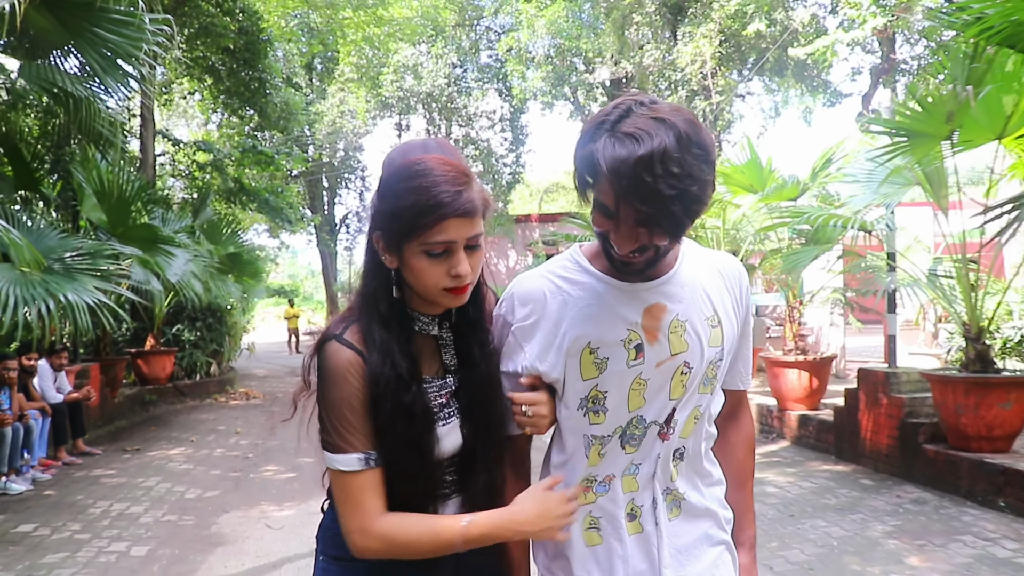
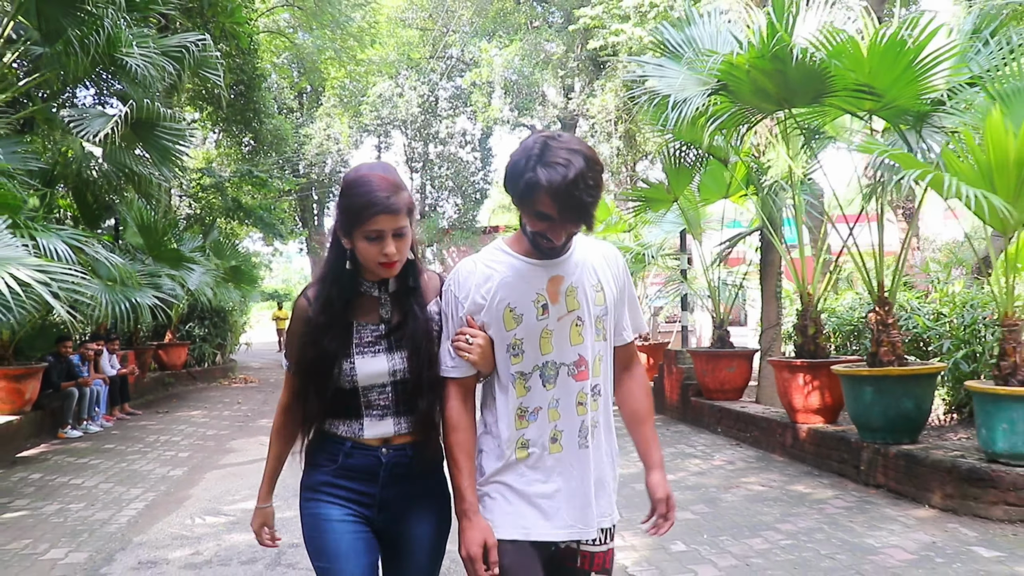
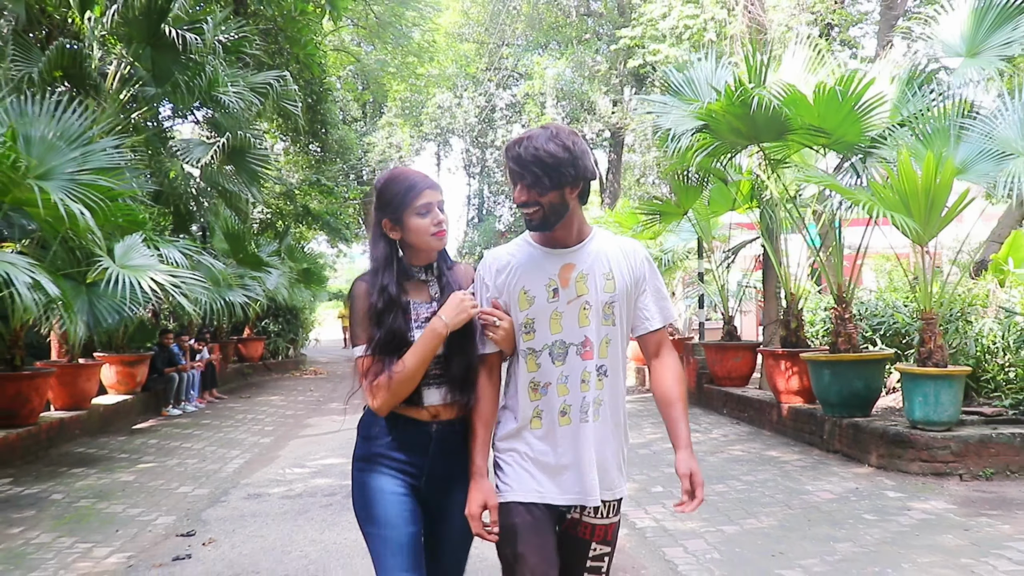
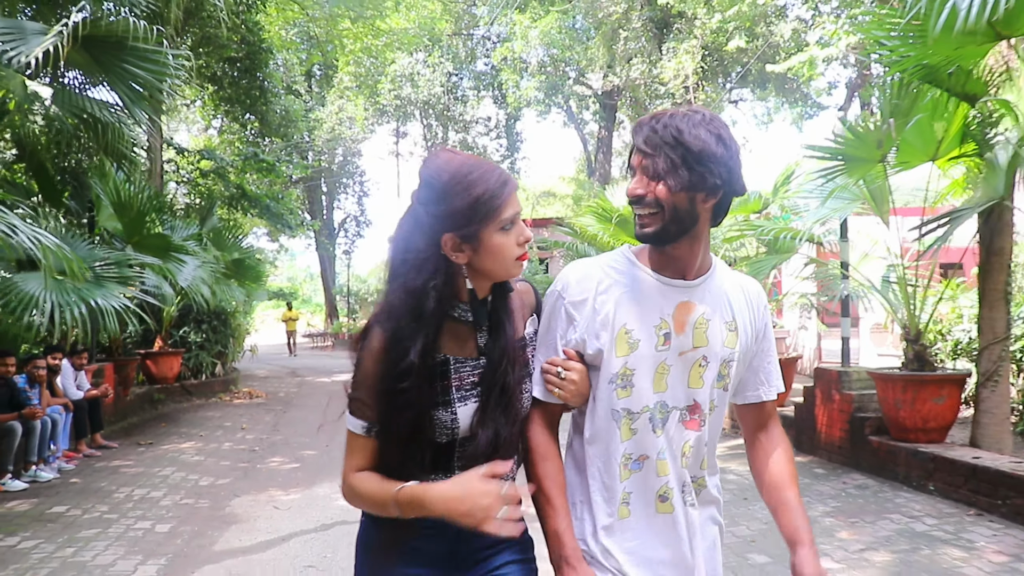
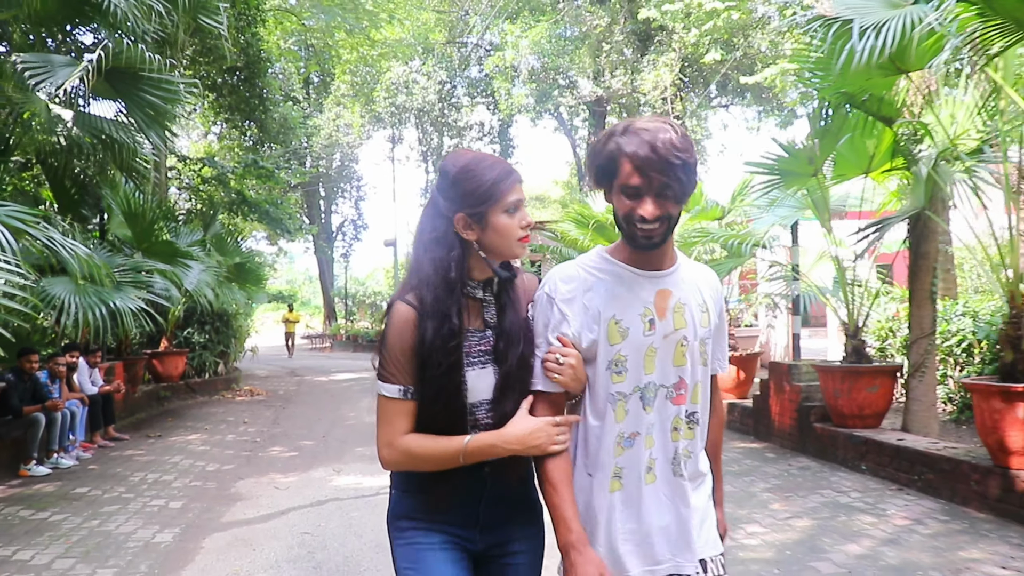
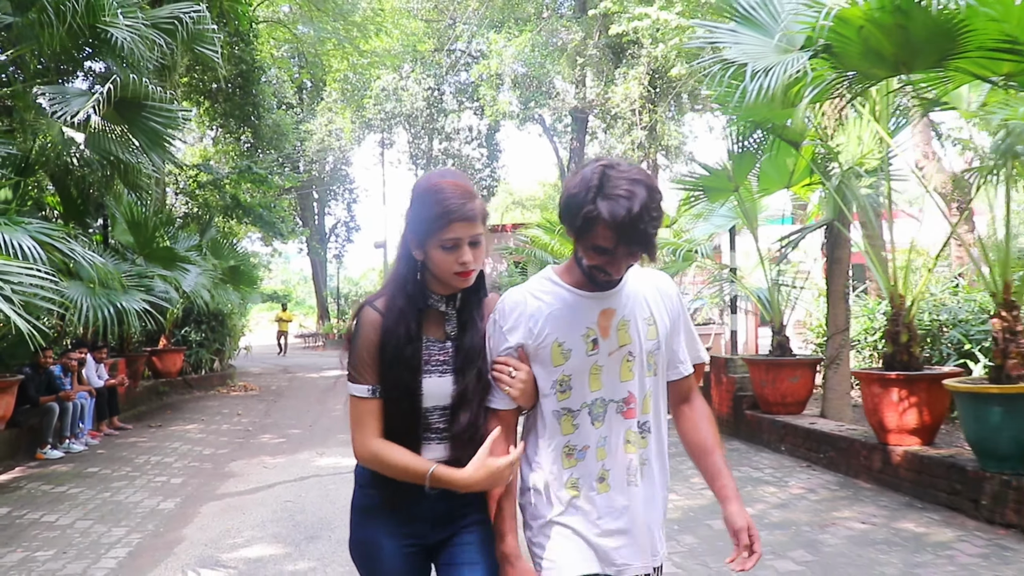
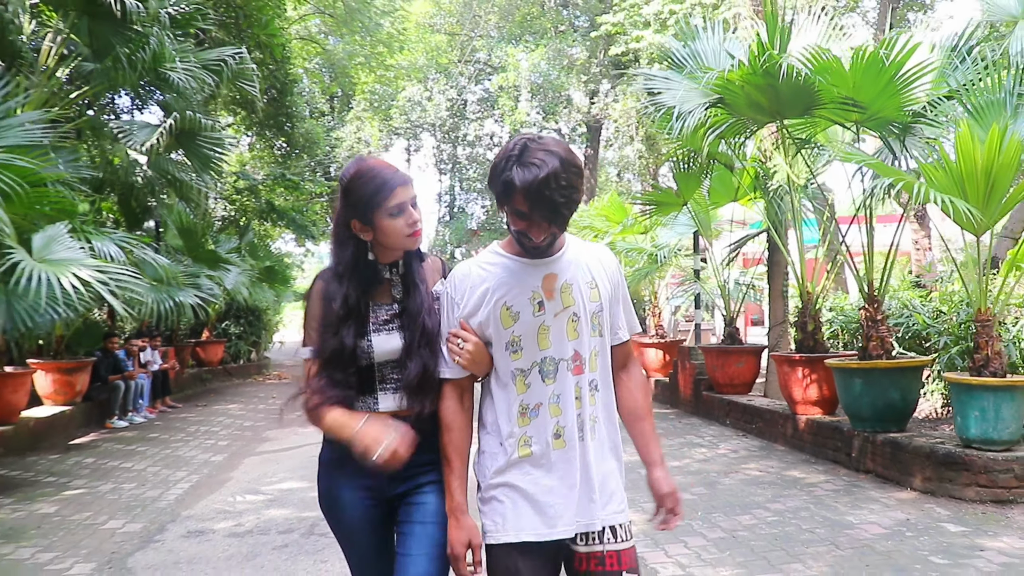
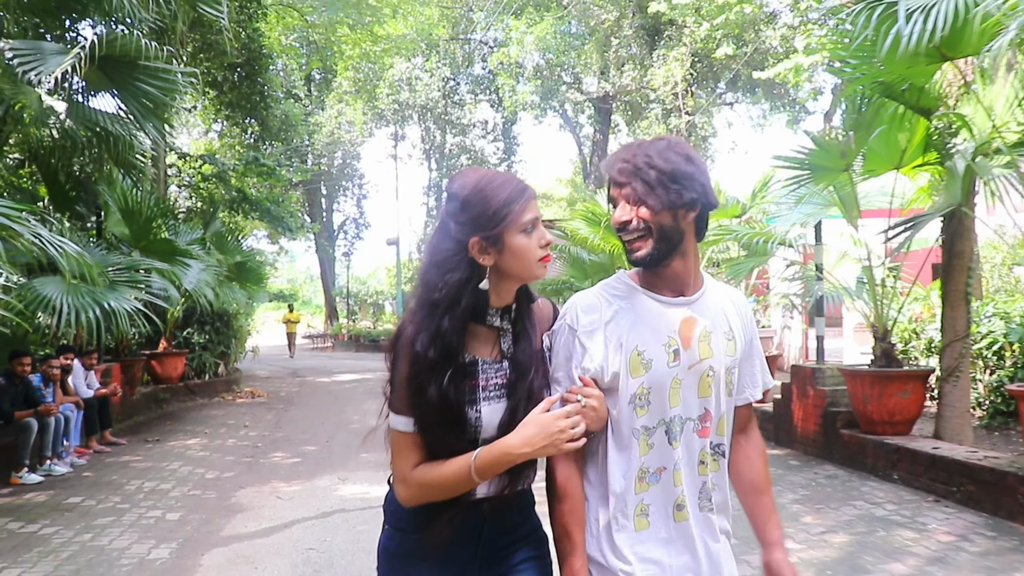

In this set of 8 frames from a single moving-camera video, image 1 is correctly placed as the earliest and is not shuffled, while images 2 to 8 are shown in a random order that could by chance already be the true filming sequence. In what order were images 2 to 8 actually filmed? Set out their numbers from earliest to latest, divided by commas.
4, 8, 5, 6, 2, 7, 3
